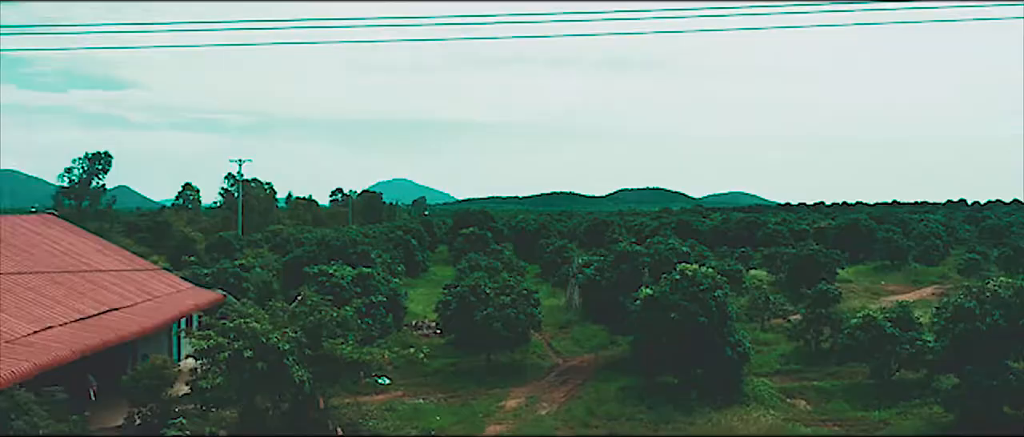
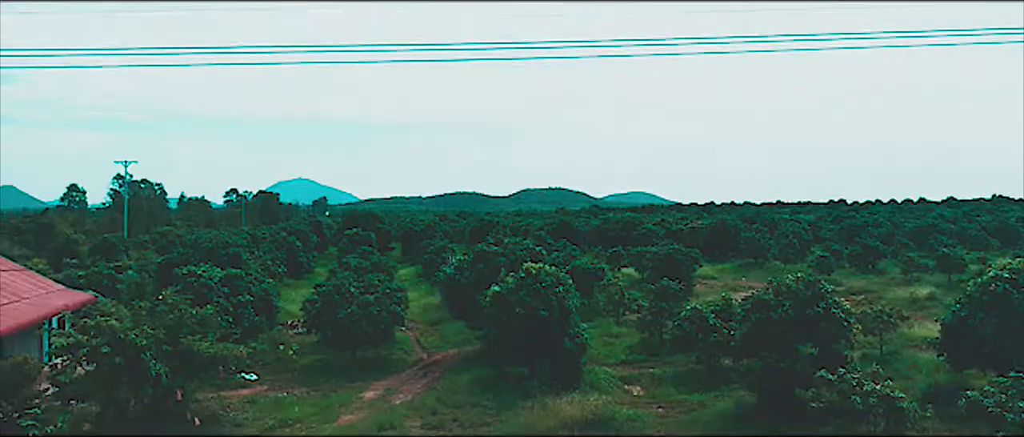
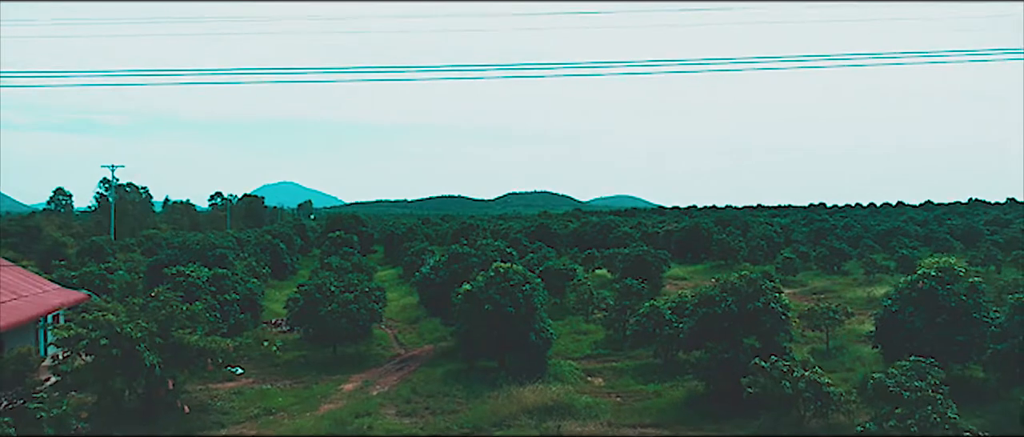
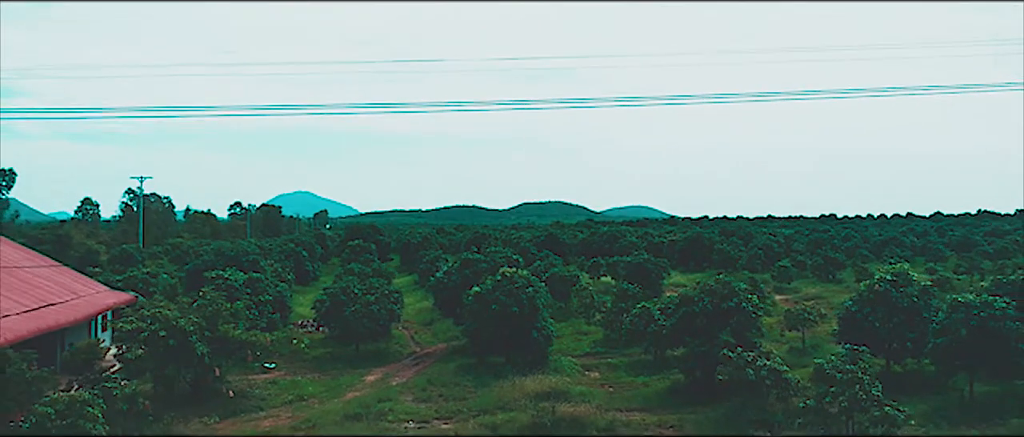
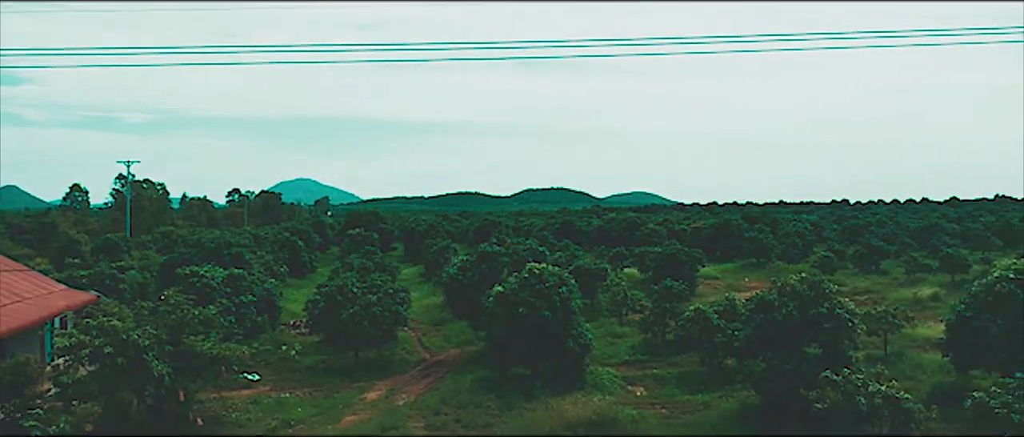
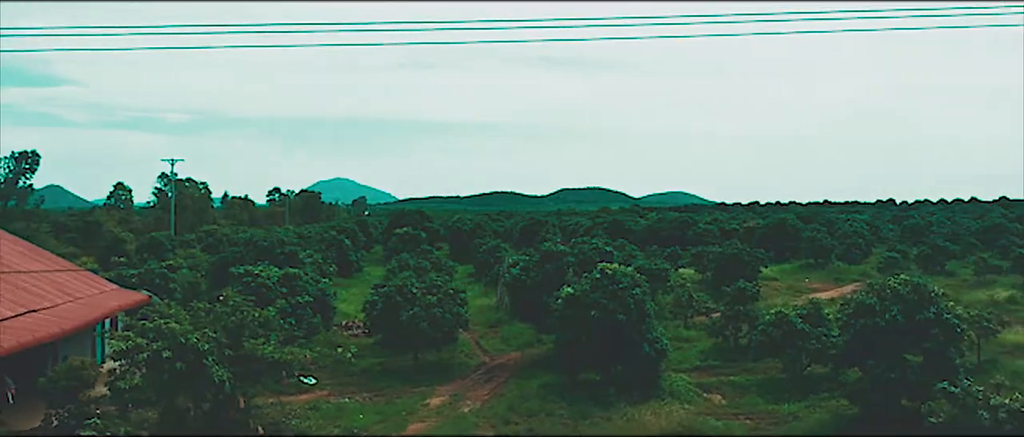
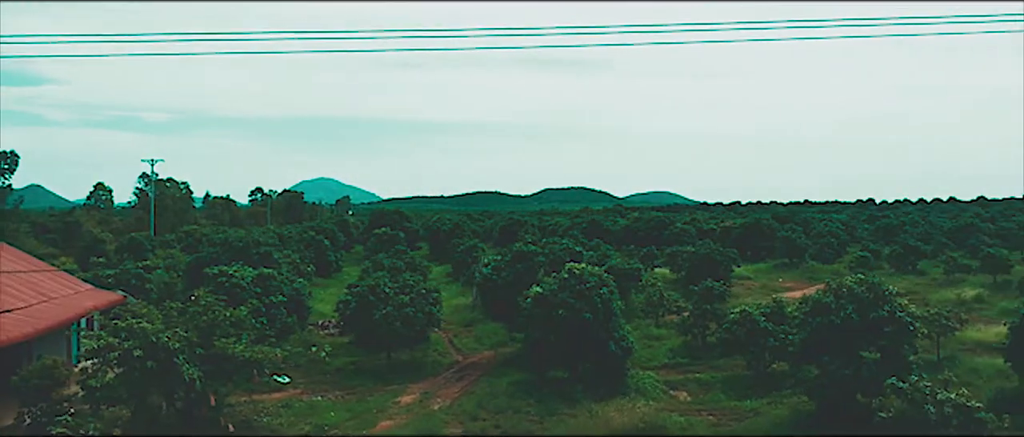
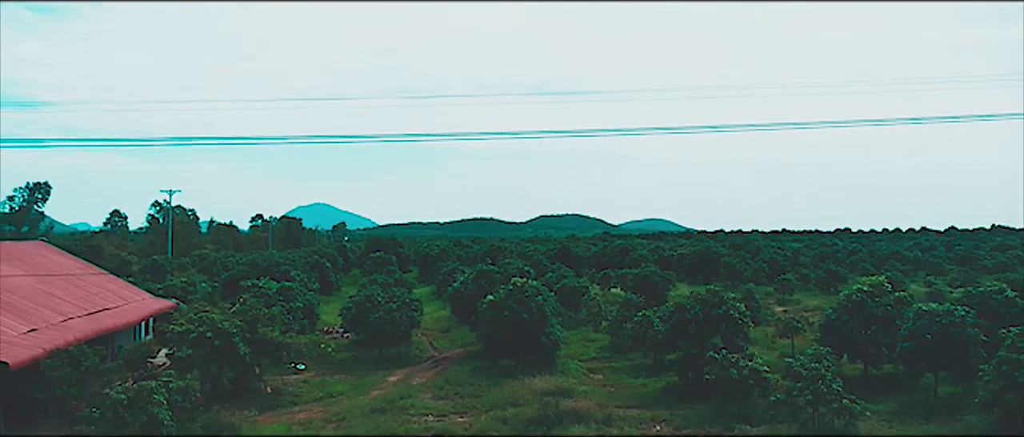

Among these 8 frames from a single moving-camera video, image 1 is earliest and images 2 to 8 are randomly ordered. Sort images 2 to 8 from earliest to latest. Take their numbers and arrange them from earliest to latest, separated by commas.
6, 7, 5, 2, 3, 4, 8
